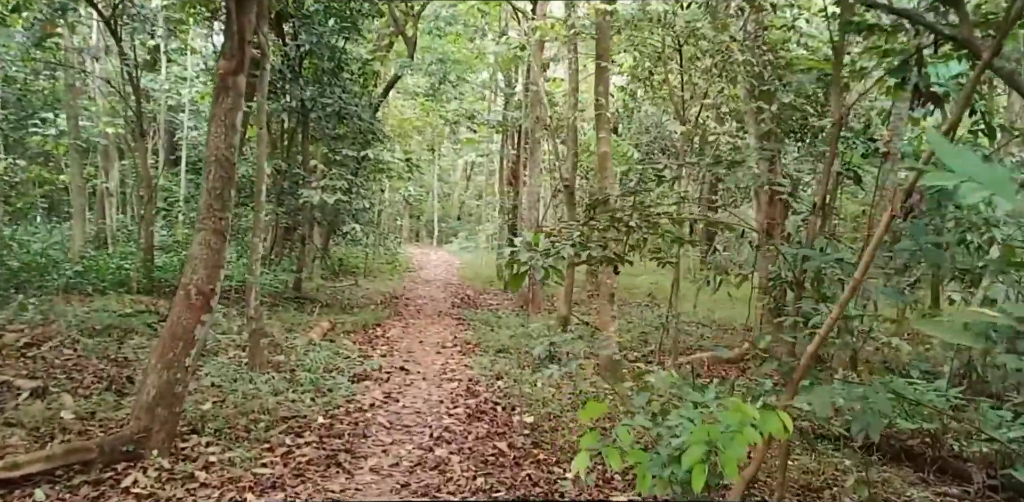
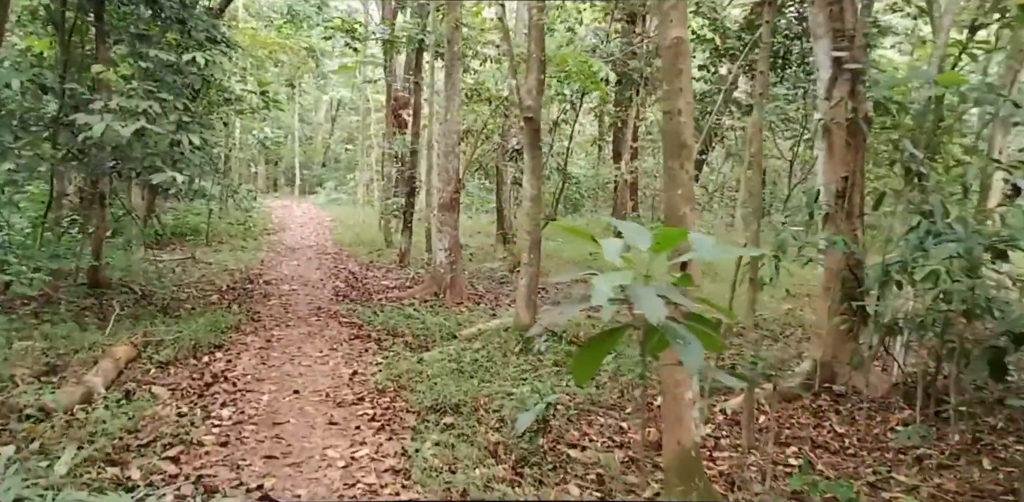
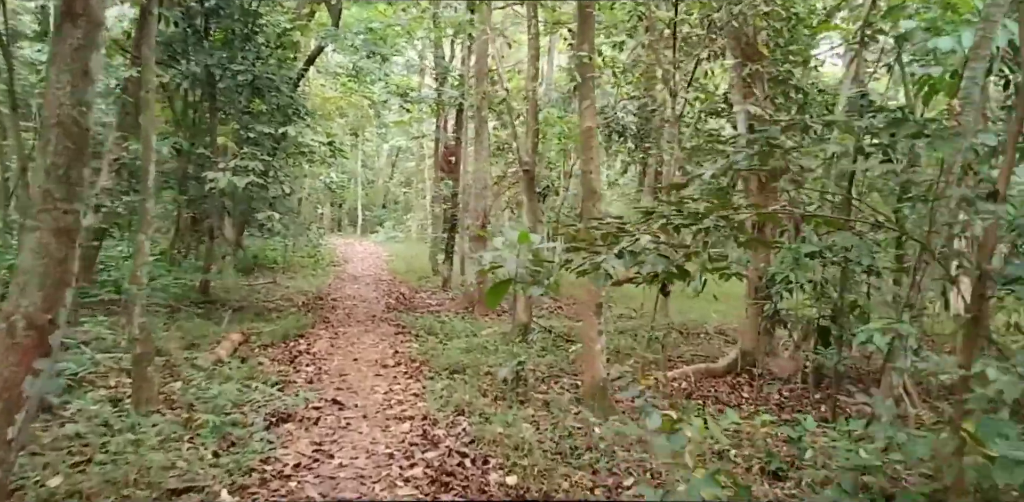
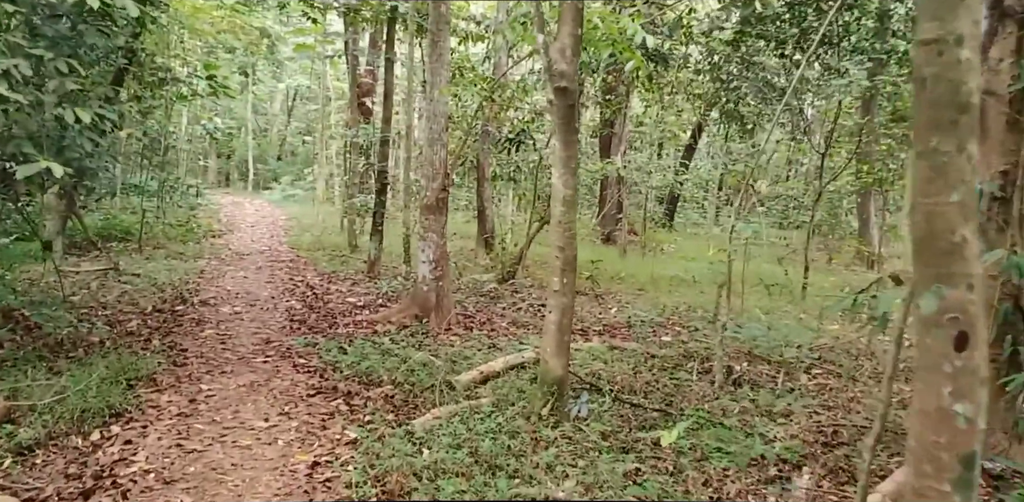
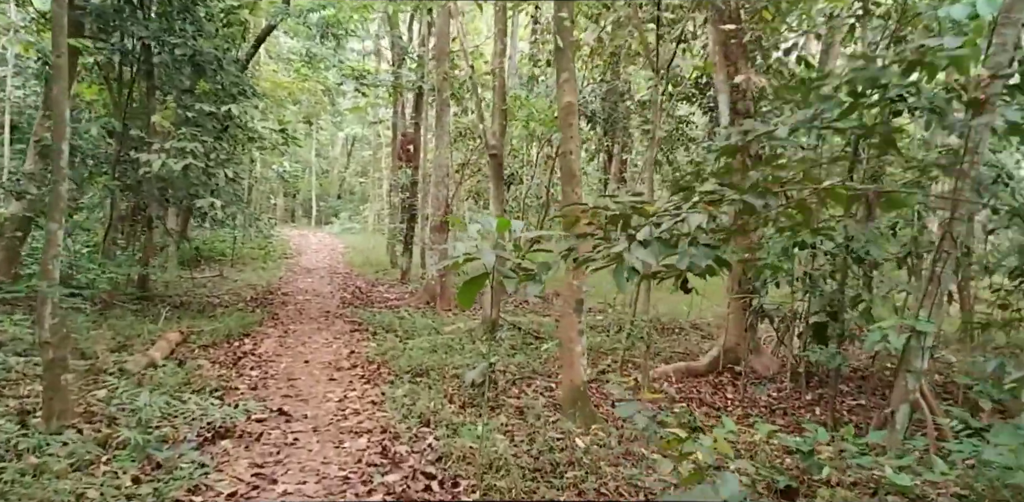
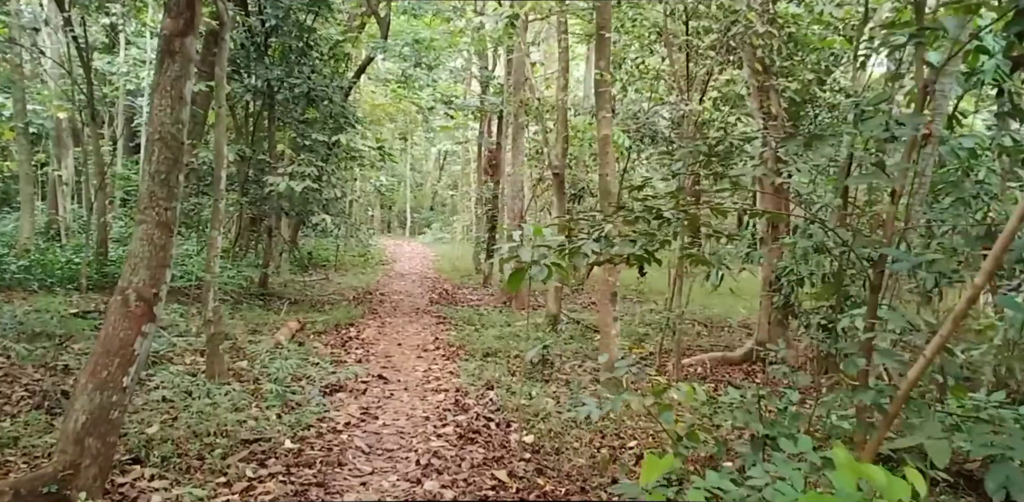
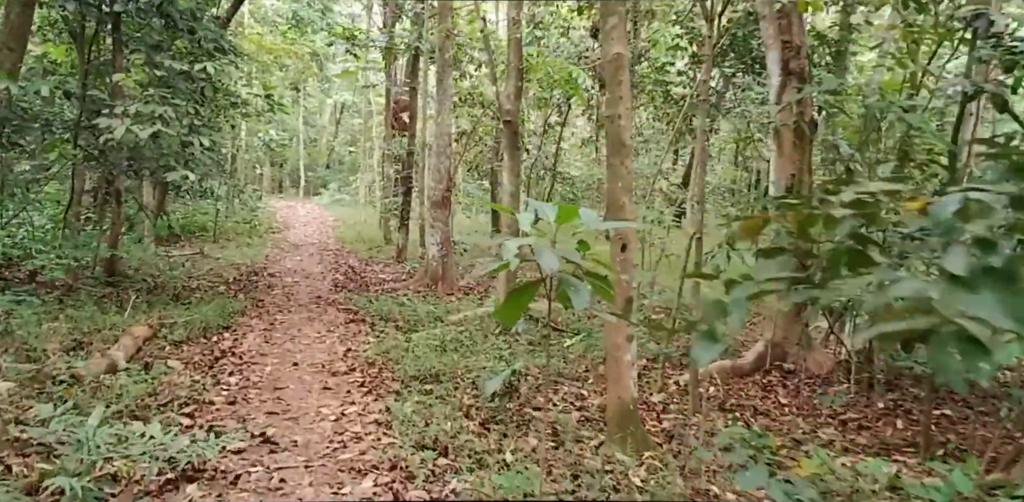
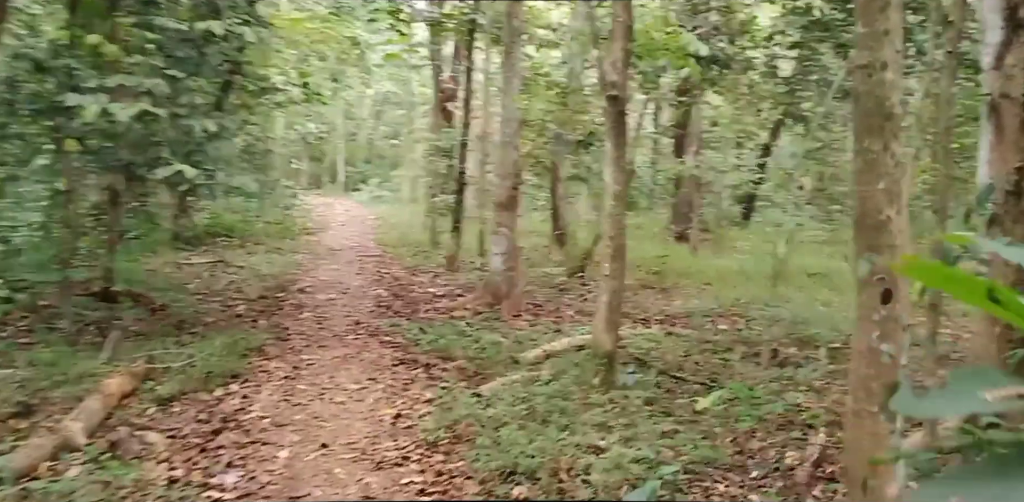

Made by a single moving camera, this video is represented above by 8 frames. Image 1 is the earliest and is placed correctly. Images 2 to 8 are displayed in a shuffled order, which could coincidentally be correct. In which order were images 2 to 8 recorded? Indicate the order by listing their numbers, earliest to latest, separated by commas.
6, 3, 5, 7, 2, 8, 4
